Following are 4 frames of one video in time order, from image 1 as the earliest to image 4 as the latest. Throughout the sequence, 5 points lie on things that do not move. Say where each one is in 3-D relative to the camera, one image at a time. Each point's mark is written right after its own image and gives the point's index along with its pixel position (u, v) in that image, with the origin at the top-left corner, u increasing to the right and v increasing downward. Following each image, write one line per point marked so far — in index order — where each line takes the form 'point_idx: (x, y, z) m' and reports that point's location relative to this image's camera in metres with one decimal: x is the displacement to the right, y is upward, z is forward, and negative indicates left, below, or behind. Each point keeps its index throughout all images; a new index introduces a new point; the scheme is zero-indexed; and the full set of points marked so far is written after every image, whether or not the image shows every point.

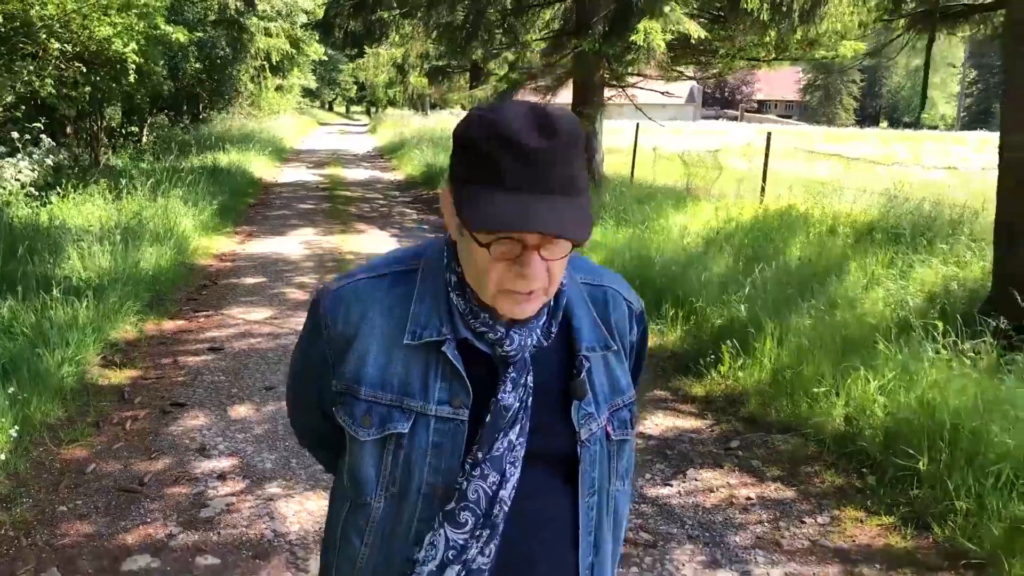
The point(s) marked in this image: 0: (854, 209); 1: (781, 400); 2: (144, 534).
0: (+3.3, +0.8, +8.8) m
1: (+1.2, -0.5, +4.2) m
2: (-1.2, -0.8, +3.1) m
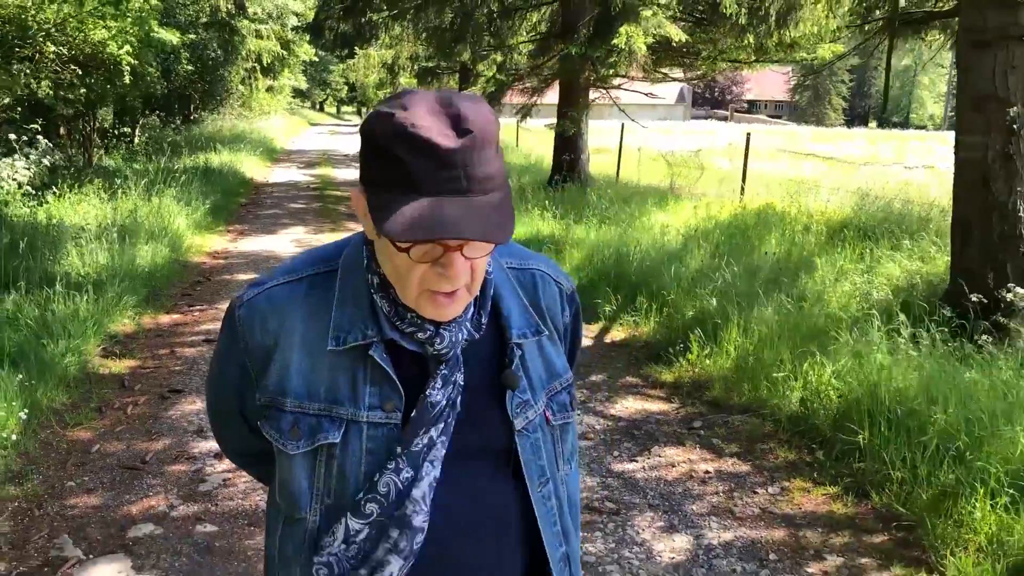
0: (+3.2, +0.8, +9.1) m
1: (+1.1, -0.5, +4.4) m
2: (-1.3, -0.8, +3.4) m
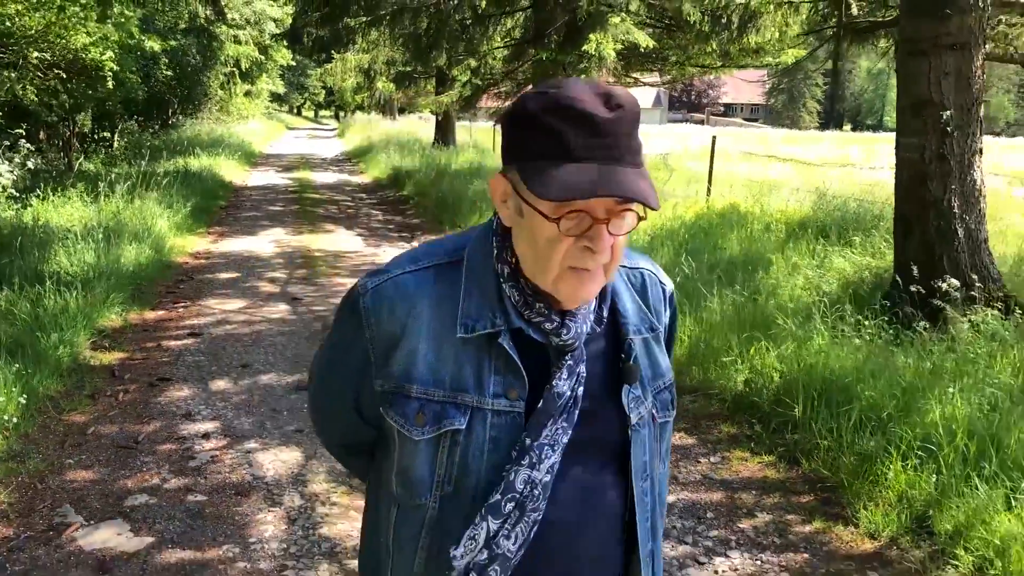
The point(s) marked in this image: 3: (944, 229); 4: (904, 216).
0: (+2.9, +0.8, +9.5) m
1: (+0.9, -0.4, +4.8) m
2: (-1.5, -0.8, +3.7) m
3: (+2.7, +0.4, +5.7) m
4: (+2.5, +0.5, +5.9) m
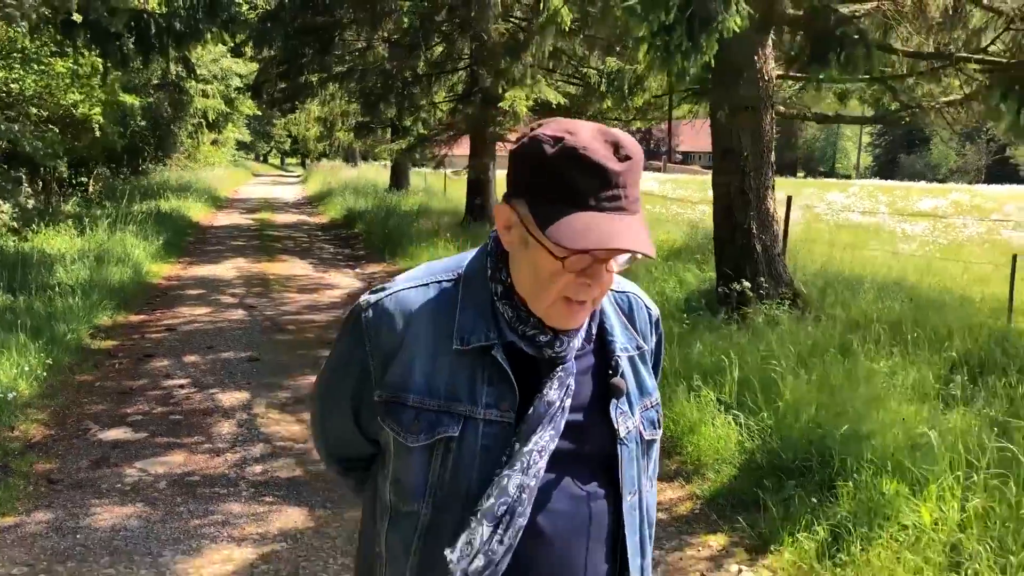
0: (+2.0, +0.6, +11.4) m
1: (+0.2, -0.4, +6.5) m
2: (-2.2, -0.7, +5.3) m
3: (+1.9, +0.3, +7.5) m
4: (+1.7, +0.4, +7.7) m
